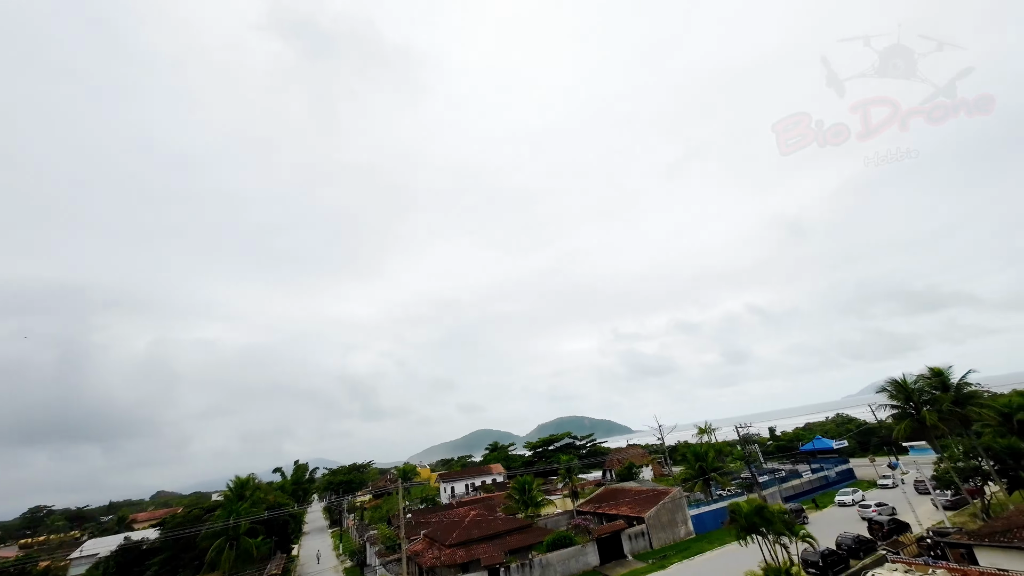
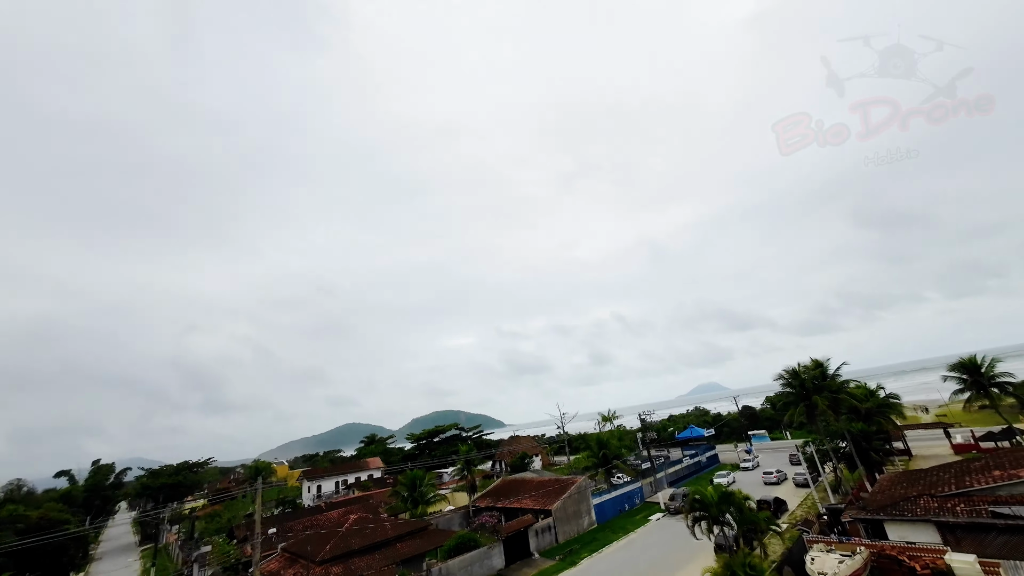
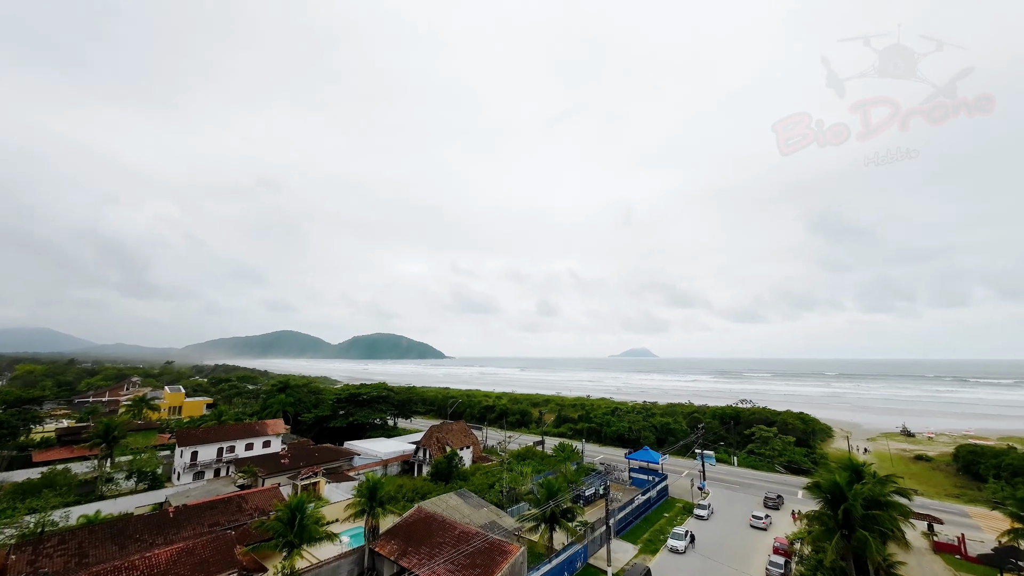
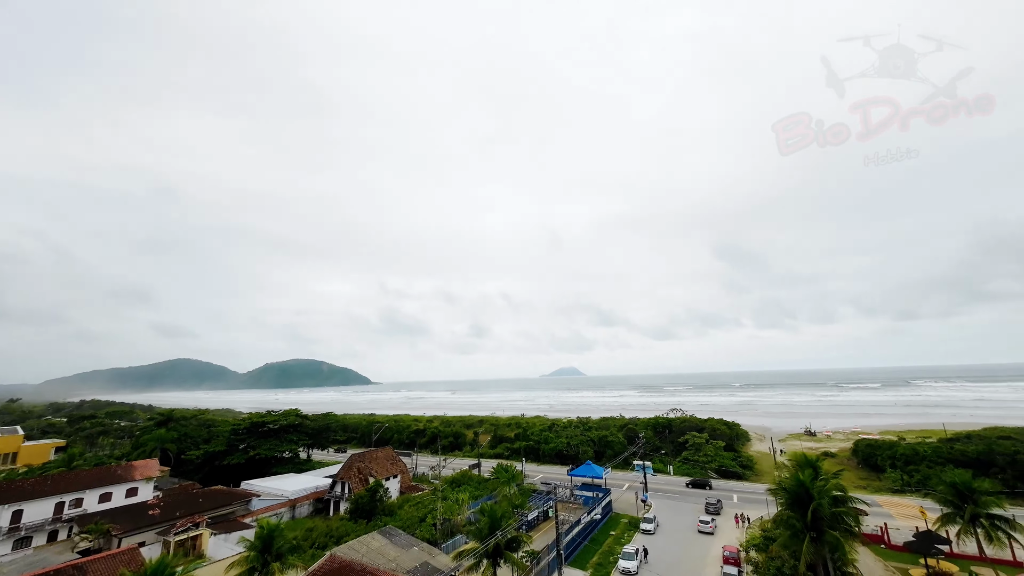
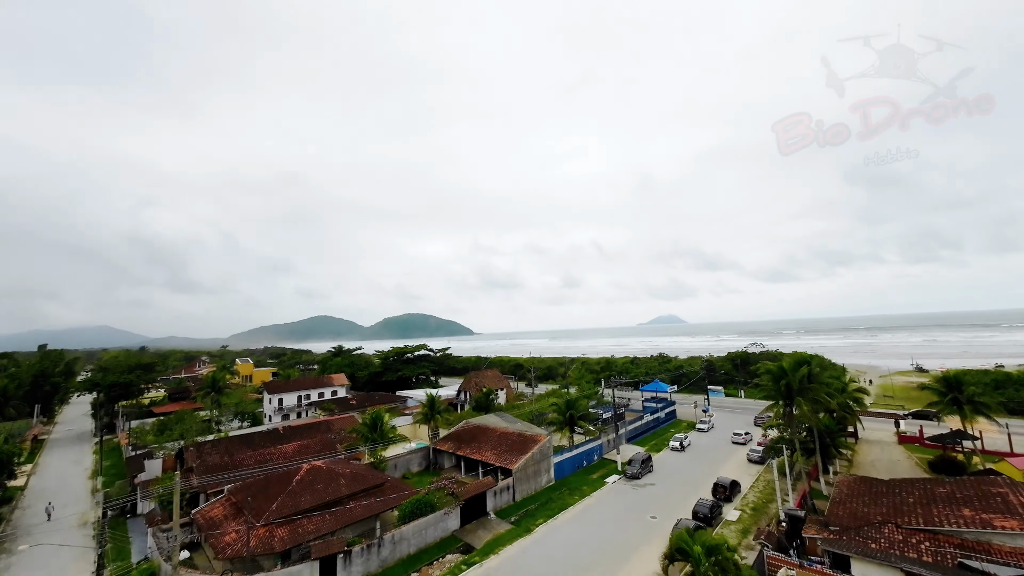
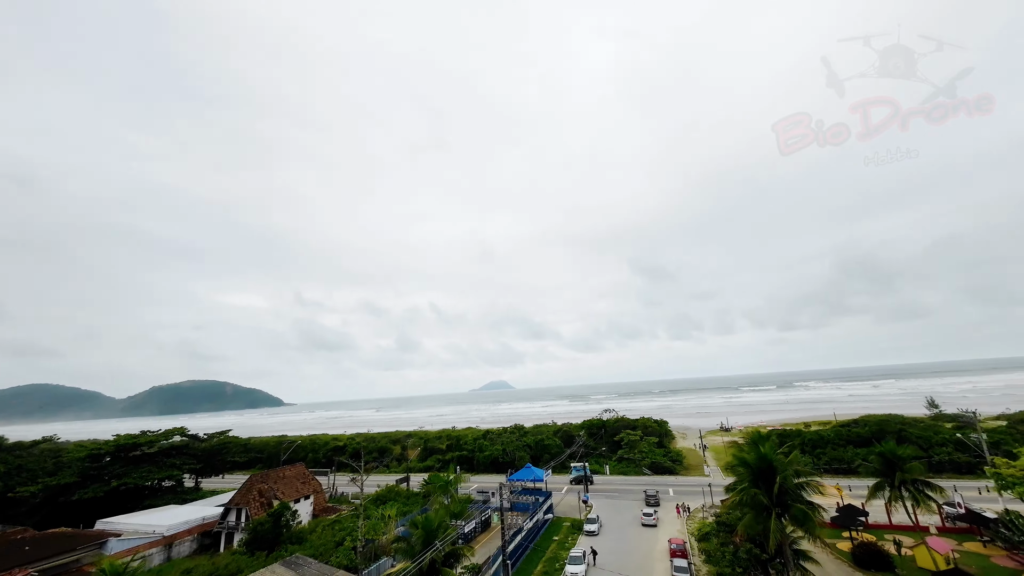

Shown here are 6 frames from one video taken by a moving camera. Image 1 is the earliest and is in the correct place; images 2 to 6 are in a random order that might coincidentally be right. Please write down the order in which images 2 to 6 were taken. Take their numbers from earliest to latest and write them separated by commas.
2, 5, 3, 4, 6
